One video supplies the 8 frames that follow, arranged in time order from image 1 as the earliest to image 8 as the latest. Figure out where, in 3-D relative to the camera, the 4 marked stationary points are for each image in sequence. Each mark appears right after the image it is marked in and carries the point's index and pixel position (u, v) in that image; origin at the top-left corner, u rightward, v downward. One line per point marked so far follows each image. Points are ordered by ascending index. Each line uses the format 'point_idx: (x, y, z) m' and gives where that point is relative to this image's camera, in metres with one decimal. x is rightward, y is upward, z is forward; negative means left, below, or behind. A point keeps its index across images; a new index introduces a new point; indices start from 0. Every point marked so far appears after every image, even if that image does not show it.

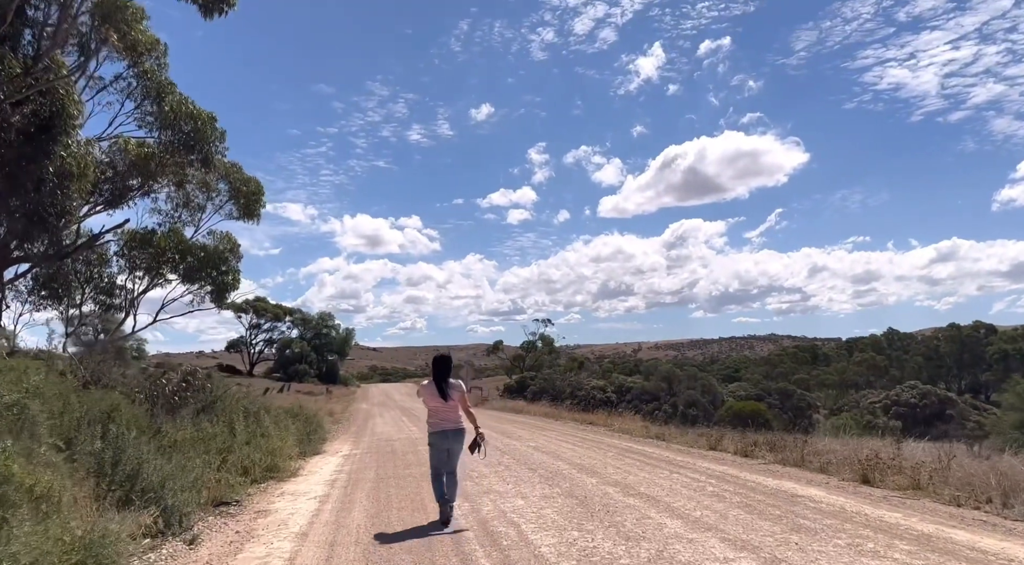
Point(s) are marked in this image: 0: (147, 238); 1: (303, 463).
0: (-9.9, +1.2, +18.9) m
1: (-3.8, -3.3, +12.5) m
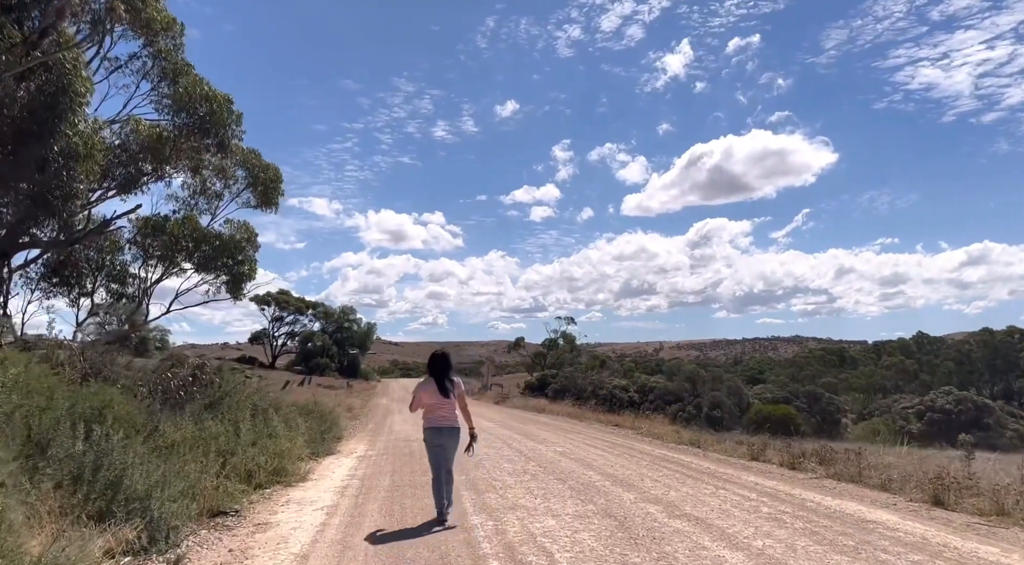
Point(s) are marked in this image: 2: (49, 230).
0: (-9.2, +1.5, +18.2) m
1: (-3.3, -3.1, +11.6) m
2: (-10.1, +1.2, +15.2) m
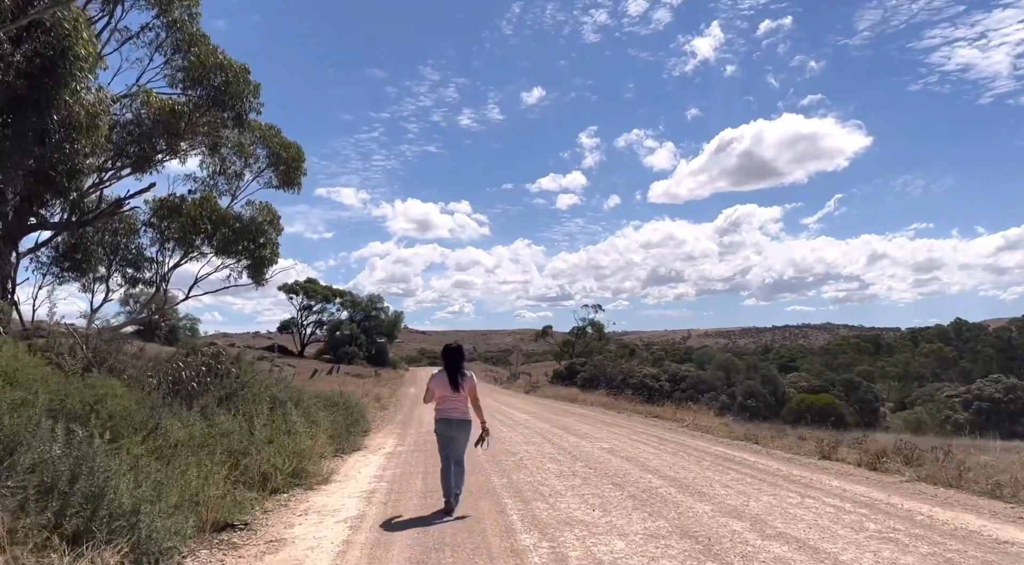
0: (-8.3, +1.9, +17.3) m
1: (-2.6, -2.8, +10.5) m
2: (-9.3, +1.5, +14.3) m
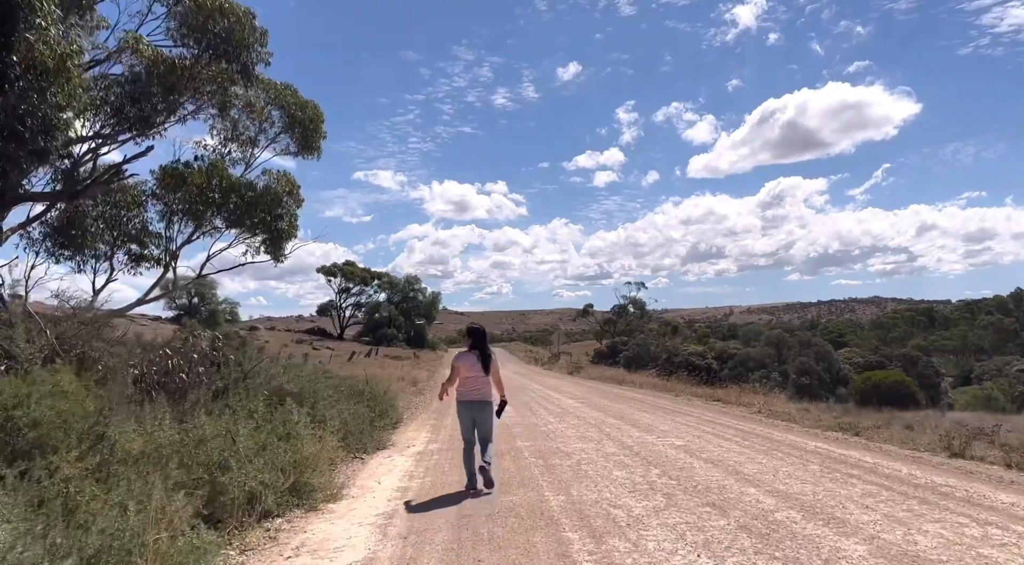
0: (-7.3, +2.4, +15.5) m
1: (-2.0, -2.3, +8.6) m
2: (-8.5, +1.9, +12.6) m
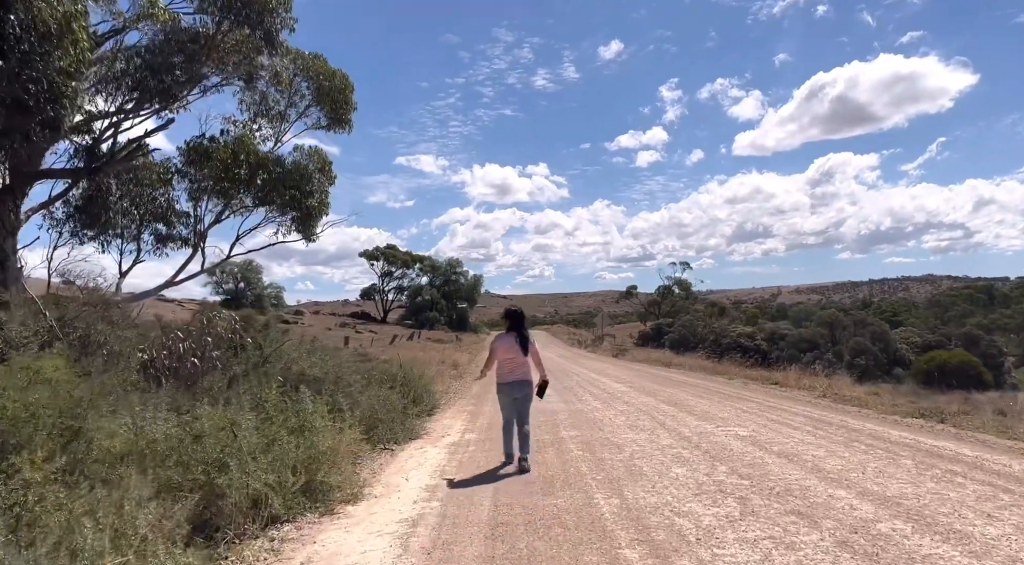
0: (-6.5, +2.8, +14.9) m
1: (-1.5, -2.0, +7.8) m
2: (-7.8, +2.2, +12.0) m
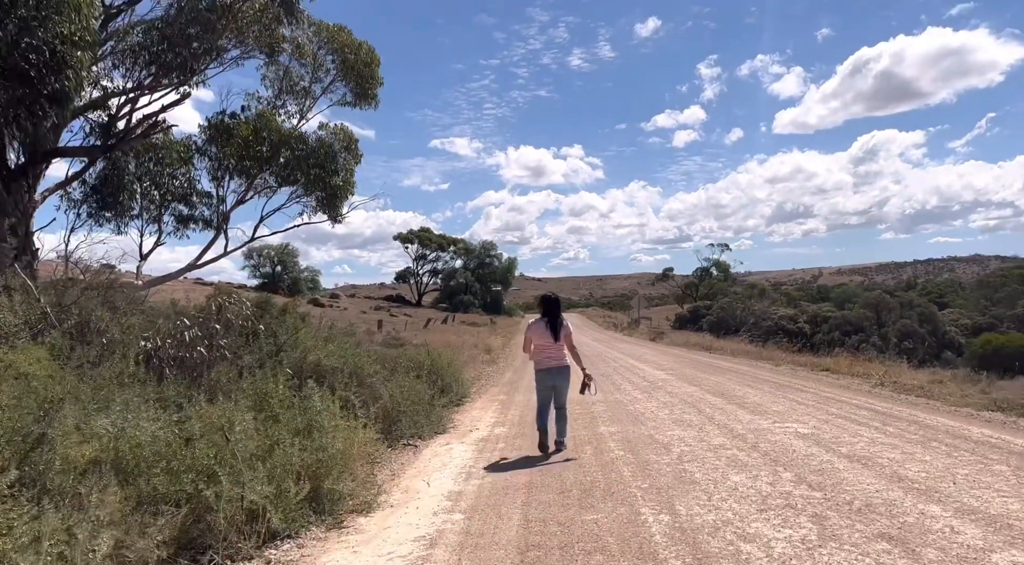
0: (-5.8, +3.2, +14.3) m
1: (-1.1, -1.9, +7.0) m
2: (-7.3, +2.5, +11.5) m
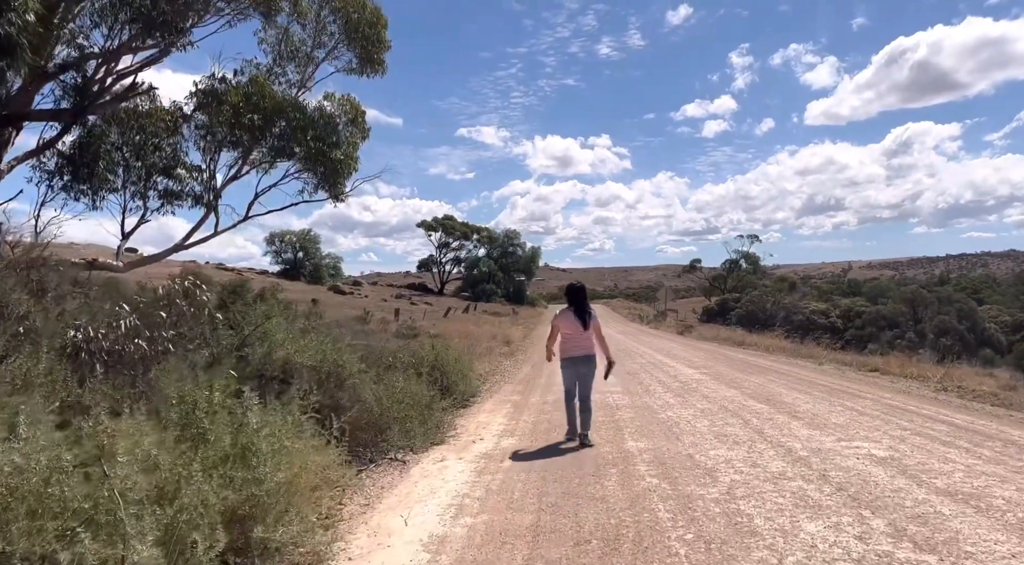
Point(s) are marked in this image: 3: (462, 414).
0: (-5.4, +3.5, +12.9) m
1: (-1.1, -1.7, +5.6) m
2: (-7.0, +2.8, +10.2) m
3: (-0.7, -1.8, +10.1) m
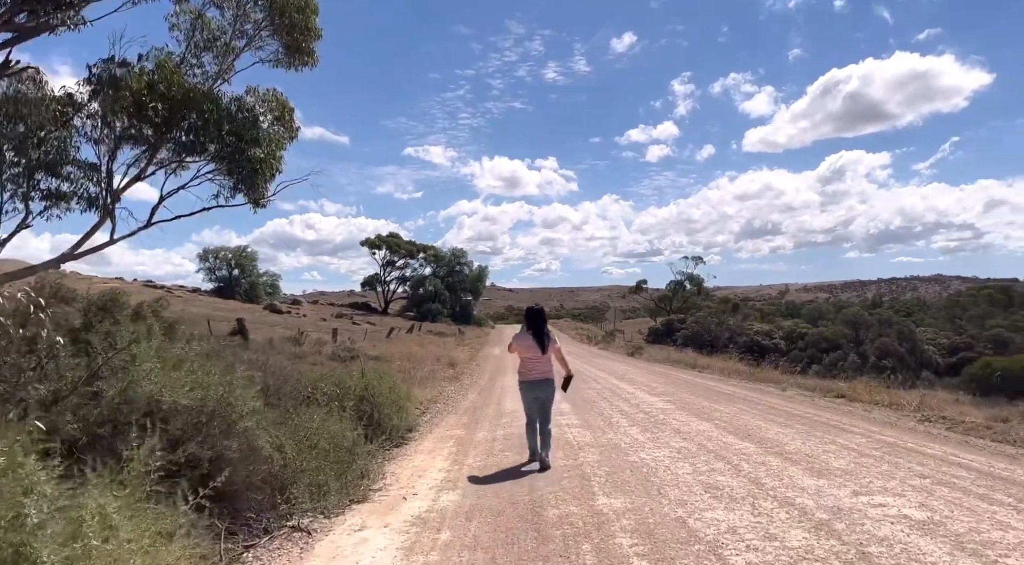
0: (-6.3, +3.2, +11.0) m
1: (-1.4, -1.8, +3.9) m
2: (-7.7, +2.6, +8.2) m
3: (-1.4, -2.0, +8.4) m
